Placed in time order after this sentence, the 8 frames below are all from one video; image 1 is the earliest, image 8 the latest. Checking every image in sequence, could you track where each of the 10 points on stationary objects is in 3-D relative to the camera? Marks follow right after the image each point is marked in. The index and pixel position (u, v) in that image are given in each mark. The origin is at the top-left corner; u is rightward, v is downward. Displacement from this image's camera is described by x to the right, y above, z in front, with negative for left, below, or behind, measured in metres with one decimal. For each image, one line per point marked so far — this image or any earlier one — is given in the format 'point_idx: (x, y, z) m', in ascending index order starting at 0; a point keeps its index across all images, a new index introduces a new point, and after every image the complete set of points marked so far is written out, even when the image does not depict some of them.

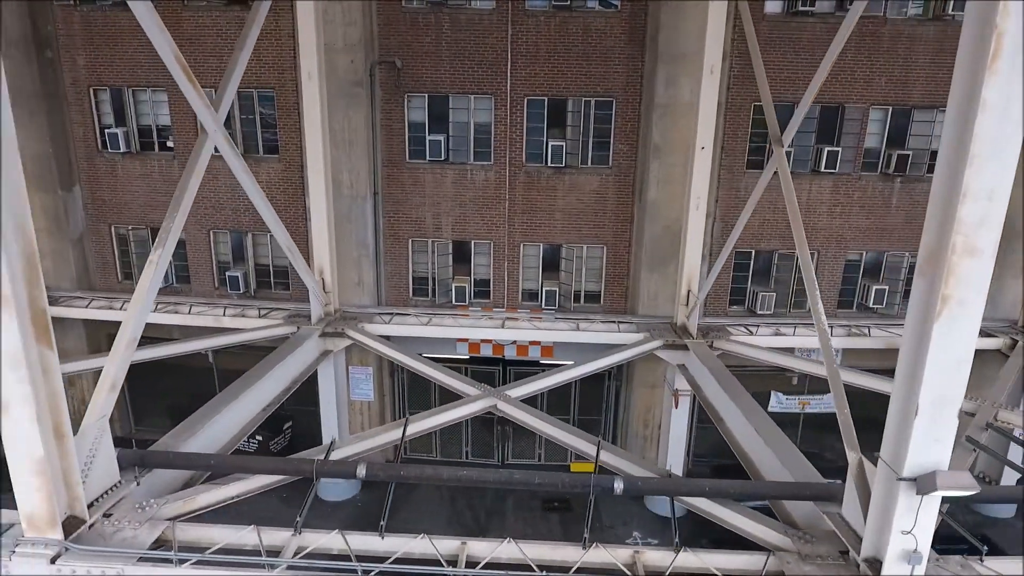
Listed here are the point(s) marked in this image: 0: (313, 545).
0: (-1.9, -2.5, +6.0) m
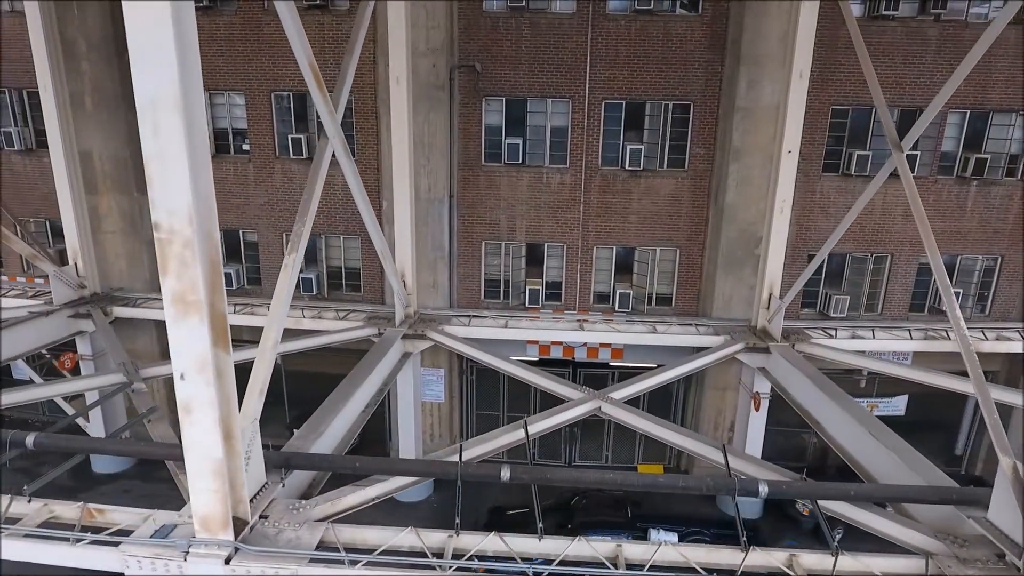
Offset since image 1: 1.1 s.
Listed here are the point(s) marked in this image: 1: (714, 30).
0: (-0.4, -2.5, +6.1) m
1: (+3.9, +5.0, +12.2) m
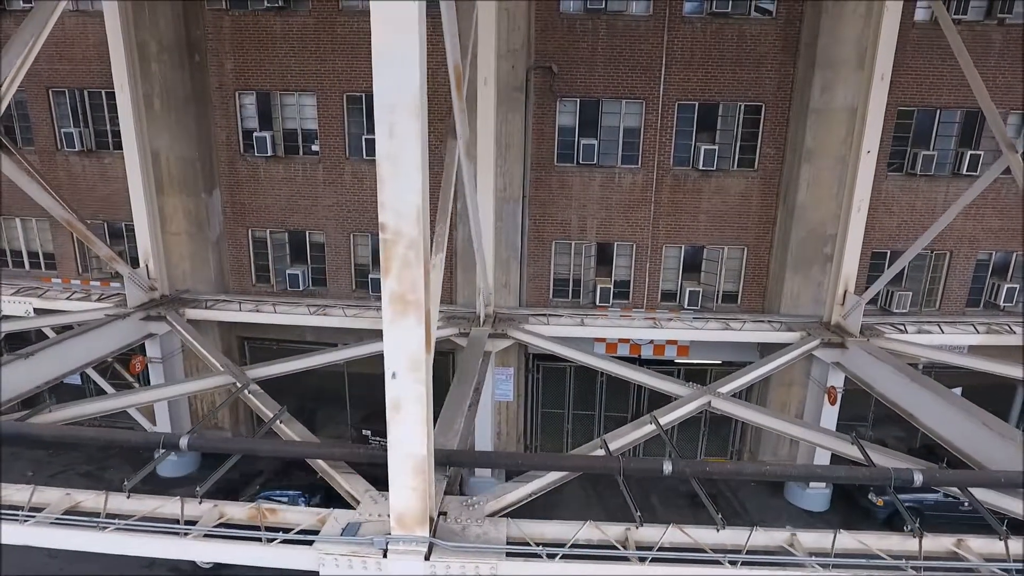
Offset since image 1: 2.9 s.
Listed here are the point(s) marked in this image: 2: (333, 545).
0: (+1.4, -2.5, +6.2) m
1: (+5.4, +5.0, +12.4) m
2: (-1.7, -2.4, +5.9) m
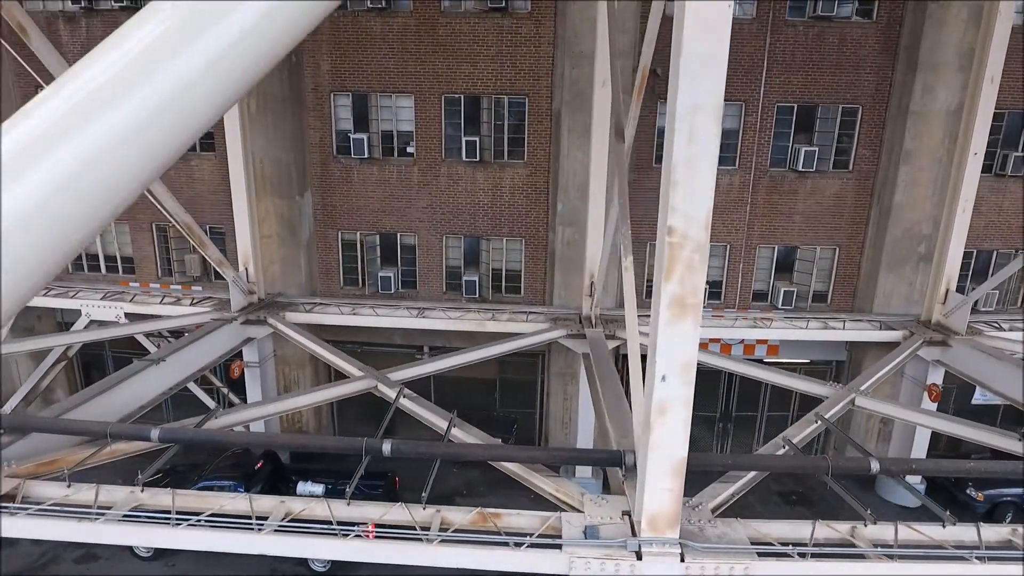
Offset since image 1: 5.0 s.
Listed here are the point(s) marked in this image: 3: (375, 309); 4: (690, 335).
0: (+3.7, -2.5, +6.3) m
1: (+7.5, +5.0, +12.6) m
2: (+0.7, -2.4, +5.9) m
3: (-2.9, -0.4, +13.3) m
4: (+1.5, -0.4, +5.3) m
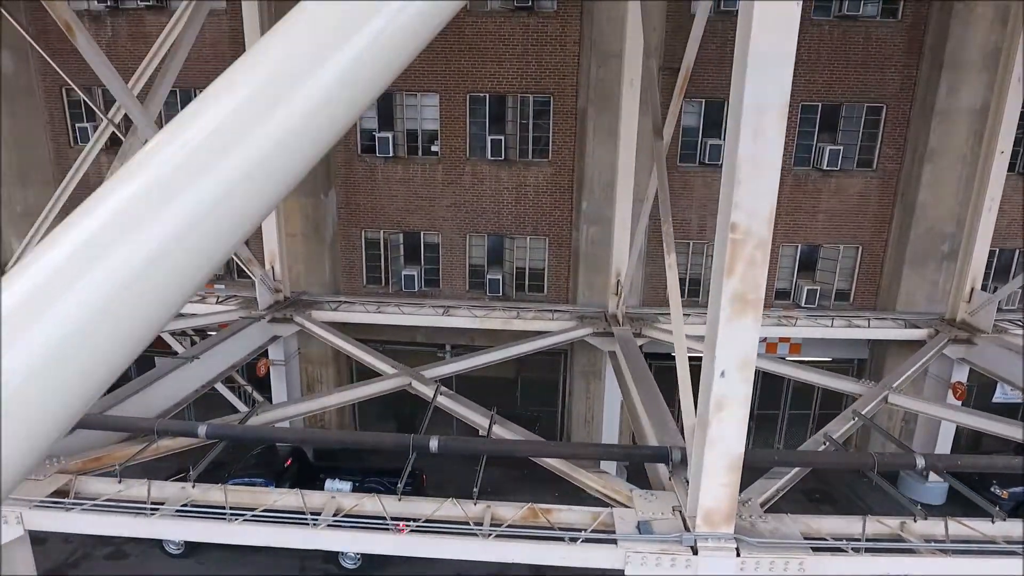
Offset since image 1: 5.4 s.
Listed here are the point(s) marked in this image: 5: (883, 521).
0: (+4.2, -2.5, +6.3) m
1: (+8.0, +5.1, +12.7) m
2: (+1.2, -2.4, +6.0) m
3: (-2.3, -0.4, +13.3) m
4: (+2.0, -0.4, +5.4) m
5: (+3.7, -2.4, +6.4) m
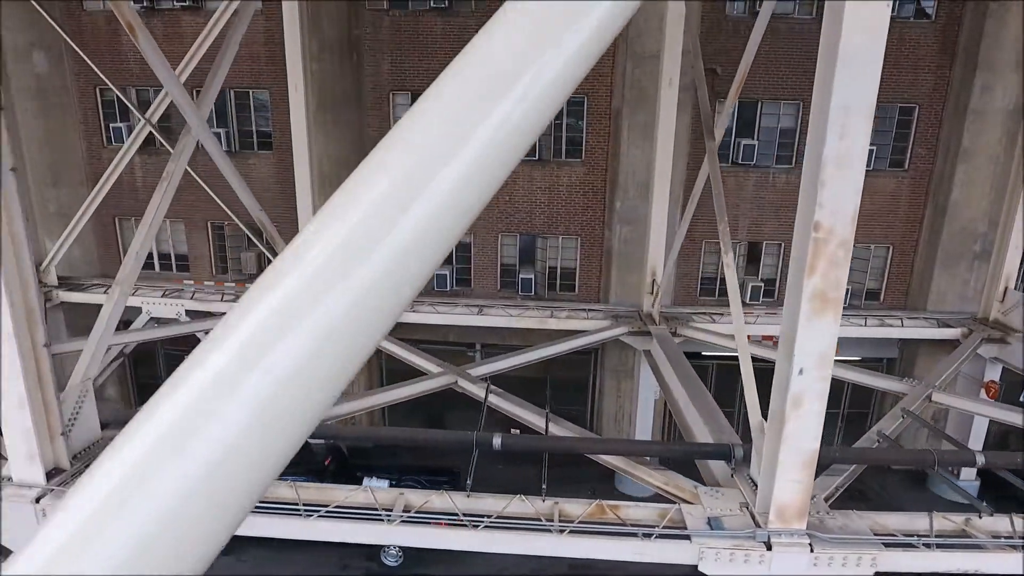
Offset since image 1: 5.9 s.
0: (+4.9, -2.4, +6.4) m
1: (+8.8, +5.1, +12.7) m
2: (+1.9, -2.4, +6.0) m
3: (-1.6, -0.4, +13.4) m
4: (+2.7, -0.4, +5.4) m
5: (+4.4, -2.4, +6.4) m
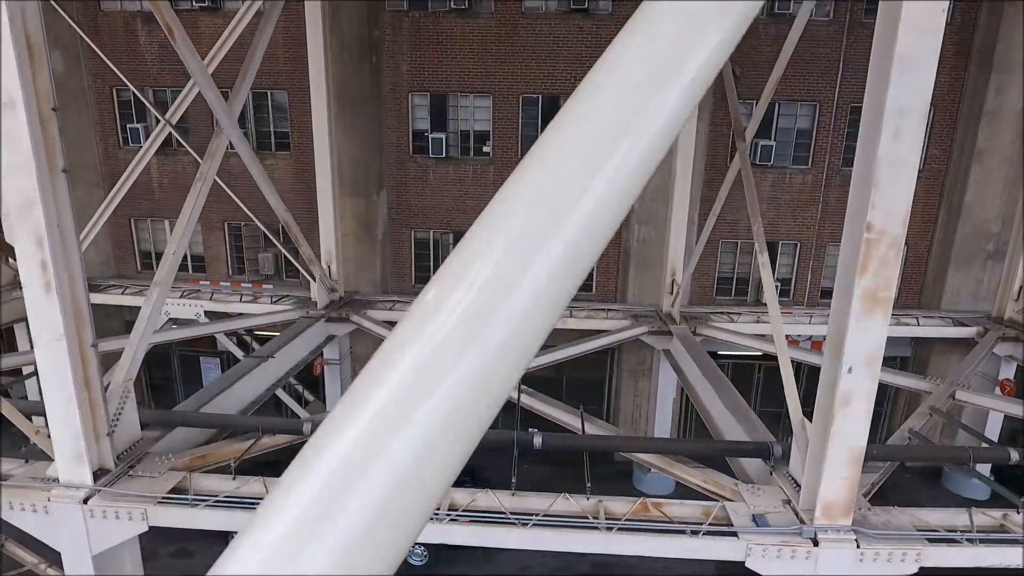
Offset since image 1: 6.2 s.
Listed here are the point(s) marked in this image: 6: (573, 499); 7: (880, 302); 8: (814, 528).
0: (+5.4, -2.4, +6.5) m
1: (+9.2, +5.1, +12.9) m
2: (+2.4, -2.4, +6.1) m
3: (-1.2, -0.4, +13.4) m
4: (+3.2, -0.3, +5.5) m
5: (+4.9, -2.3, +6.5) m
6: (+0.6, -2.2, +6.7) m
7: (+3.2, -0.1, +5.5) m
8: (+2.9, -2.3, +6.0) m
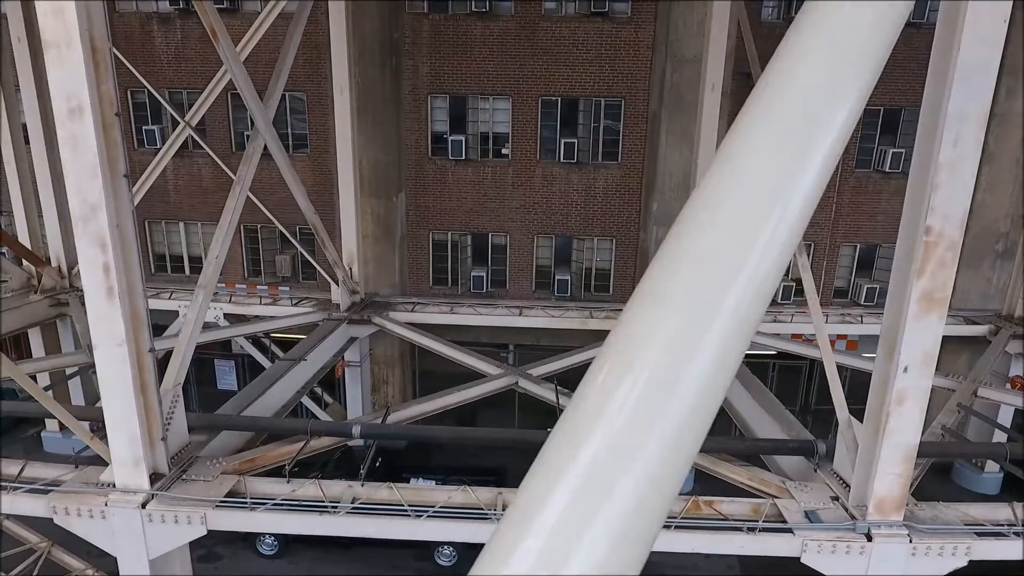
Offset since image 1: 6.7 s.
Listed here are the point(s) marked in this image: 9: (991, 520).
0: (+6.0, -2.4, +6.7) m
1: (+9.6, +5.1, +13.1) m
2: (+3.0, -2.4, +6.2) m
3: (-0.8, -0.4, +13.5) m
4: (+3.8, -0.4, +5.7) m
5: (+5.5, -2.3, +6.7) m
6: (+1.2, -2.2, +6.8) m
7: (+3.8, -0.1, +5.6) m
8: (+3.4, -2.3, +6.2) m
9: (+5.0, -2.4, +6.6) m
